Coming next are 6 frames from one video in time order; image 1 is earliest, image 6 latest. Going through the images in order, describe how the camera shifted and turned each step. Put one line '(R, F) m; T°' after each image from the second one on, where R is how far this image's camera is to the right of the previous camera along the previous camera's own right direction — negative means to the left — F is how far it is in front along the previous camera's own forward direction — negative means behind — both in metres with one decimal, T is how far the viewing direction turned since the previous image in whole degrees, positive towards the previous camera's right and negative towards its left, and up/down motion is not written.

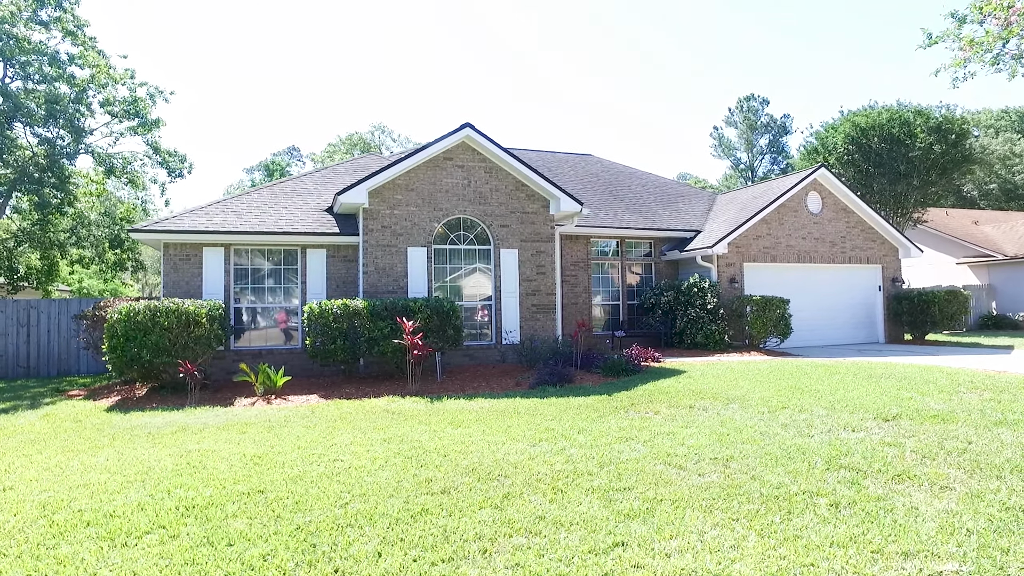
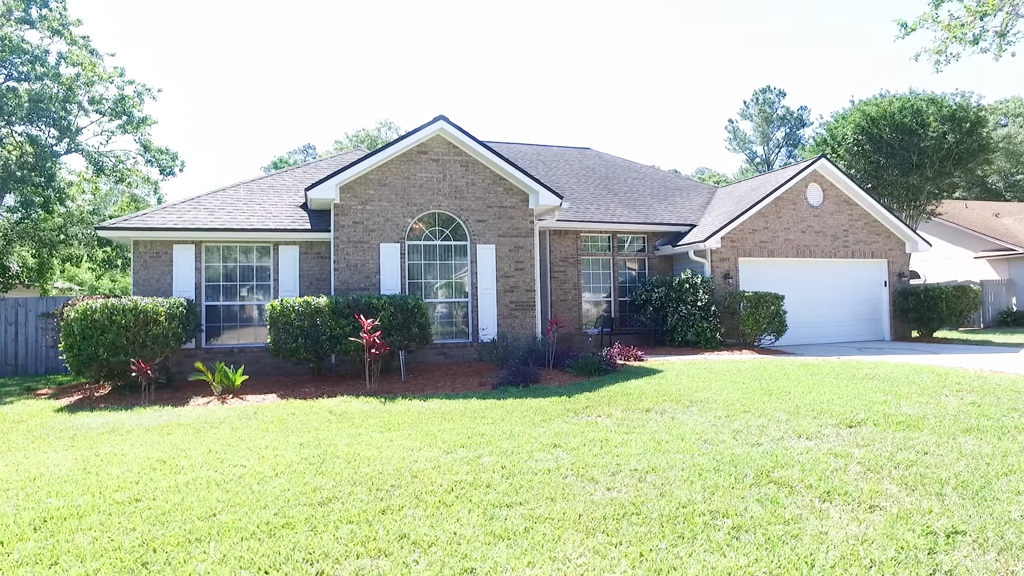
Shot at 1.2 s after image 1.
(+0.9, +0.4) m; -2°
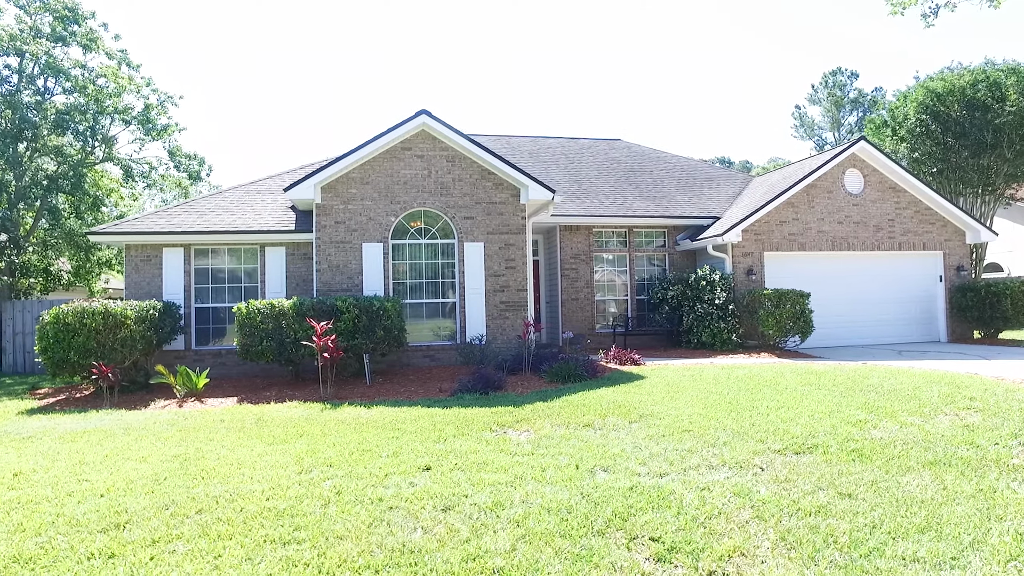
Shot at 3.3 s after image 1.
(+1.7, +0.7) m; -7°
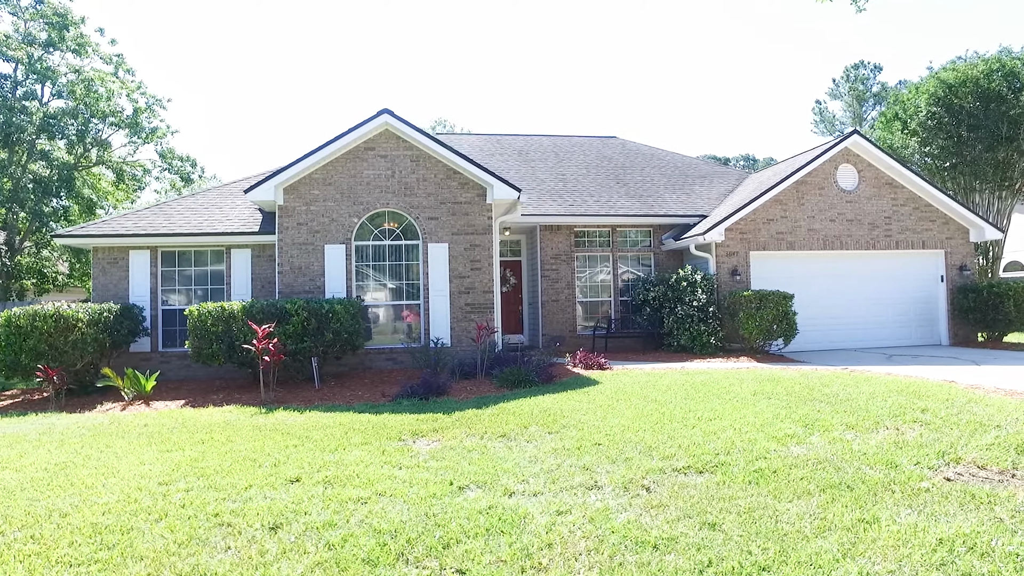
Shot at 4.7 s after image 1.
(+1.2, +0.3) m; -3°
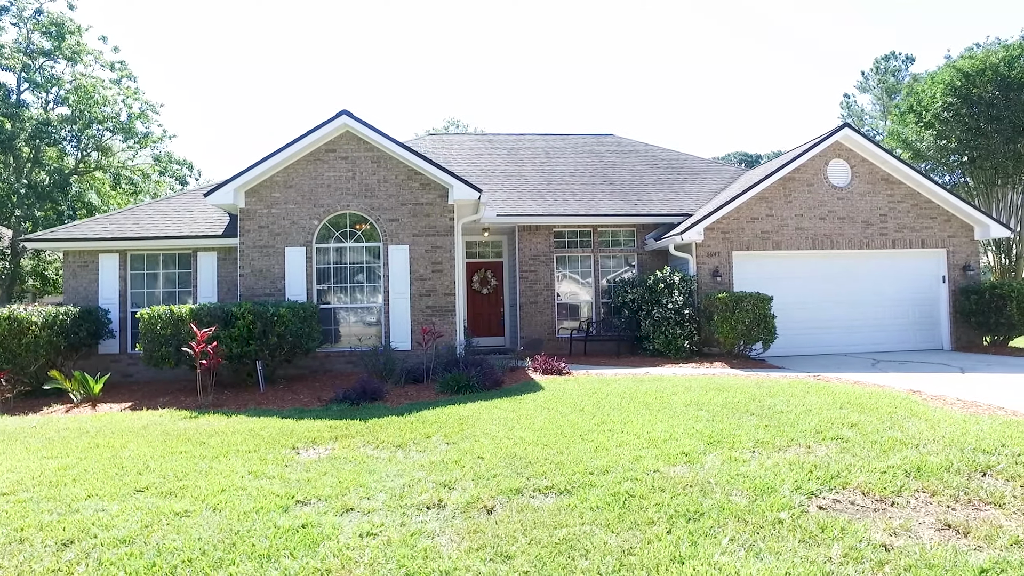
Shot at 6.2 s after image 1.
(+1.4, +0.3) m; -3°
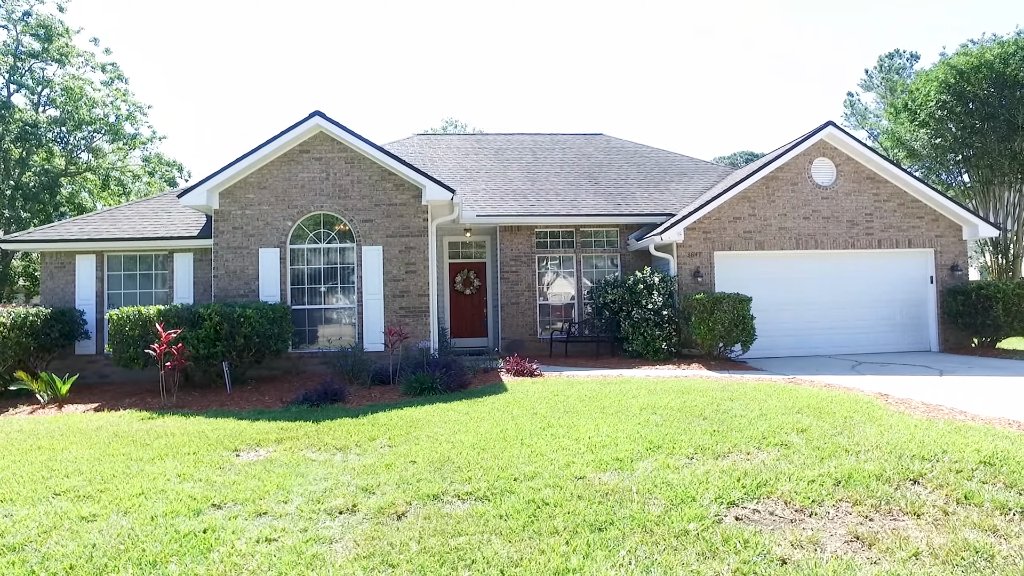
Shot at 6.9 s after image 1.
(+0.7, +0.1) m; -1°
